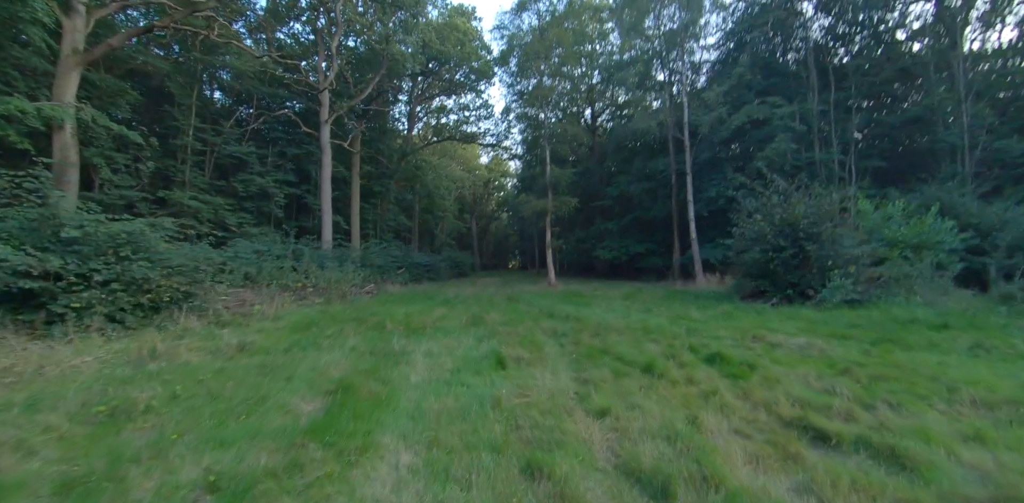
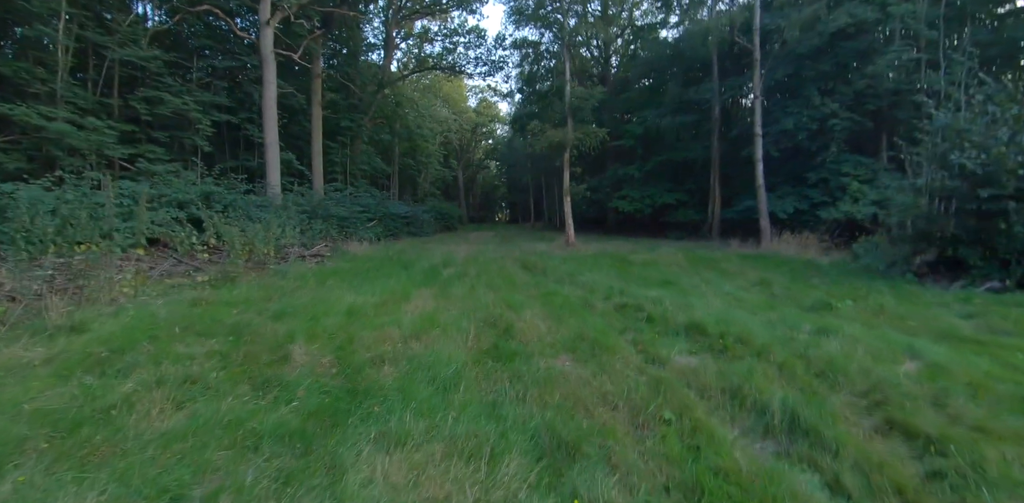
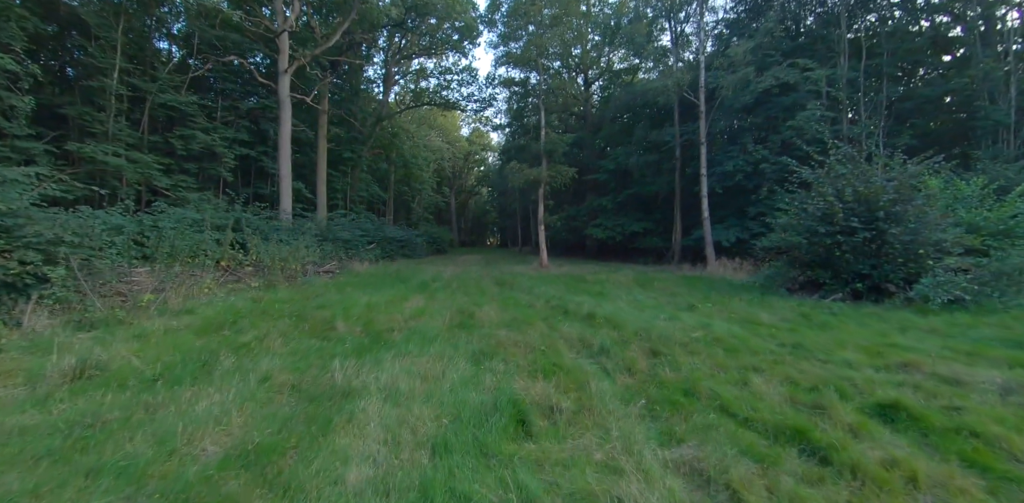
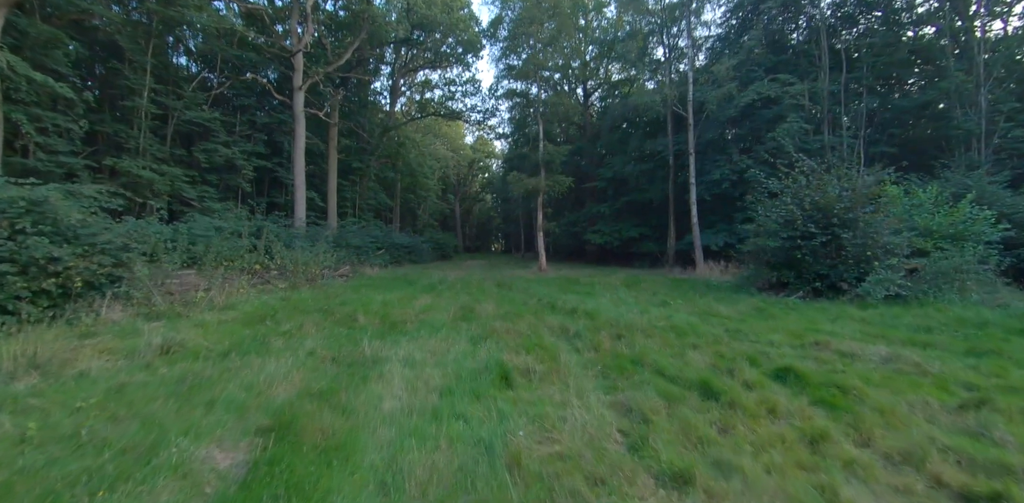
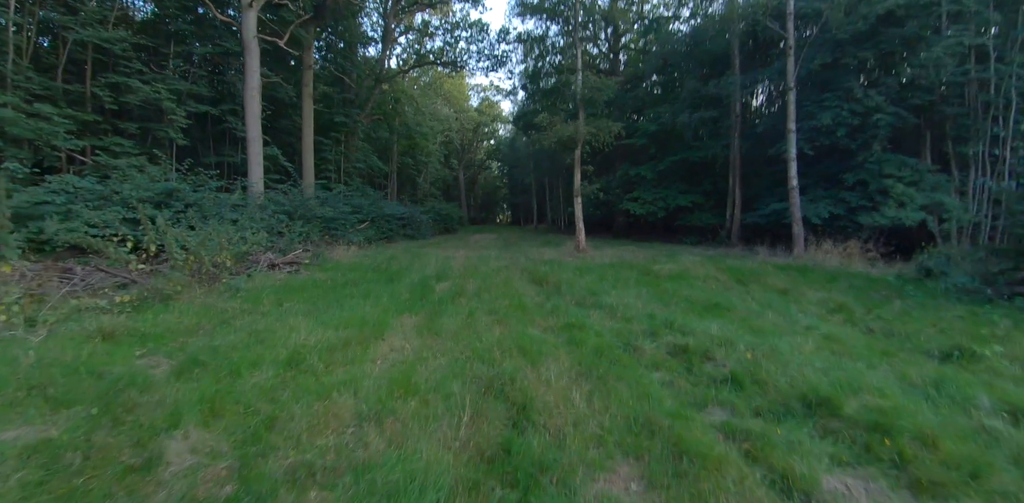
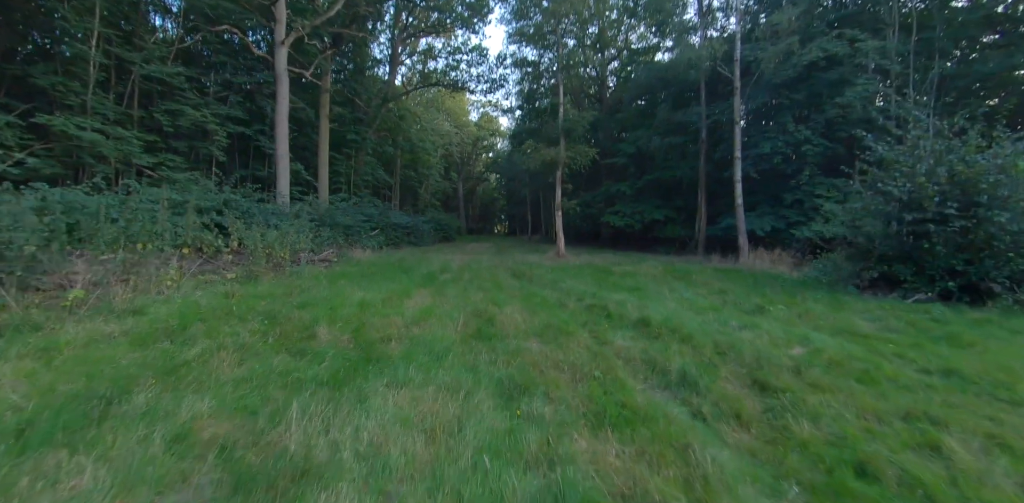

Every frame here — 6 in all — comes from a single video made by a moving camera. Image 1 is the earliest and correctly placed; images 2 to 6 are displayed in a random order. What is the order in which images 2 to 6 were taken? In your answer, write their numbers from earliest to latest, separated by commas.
4, 3, 6, 2, 5
